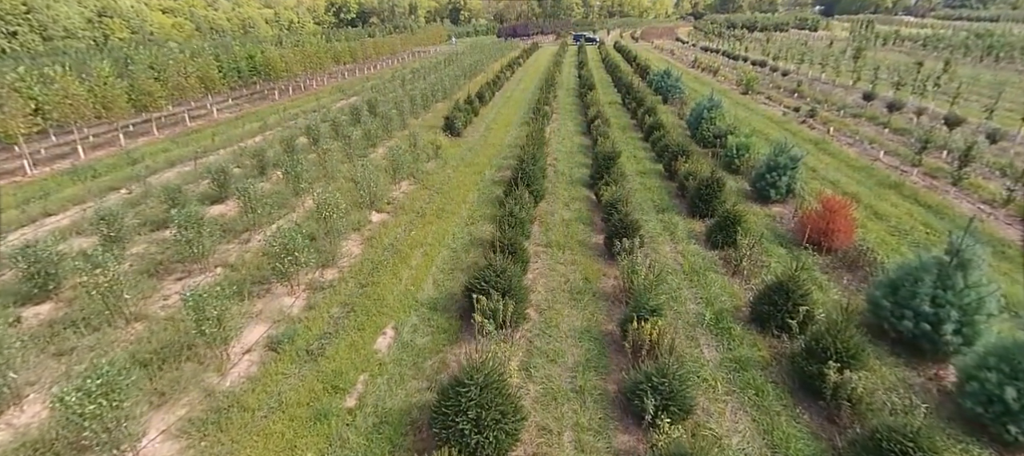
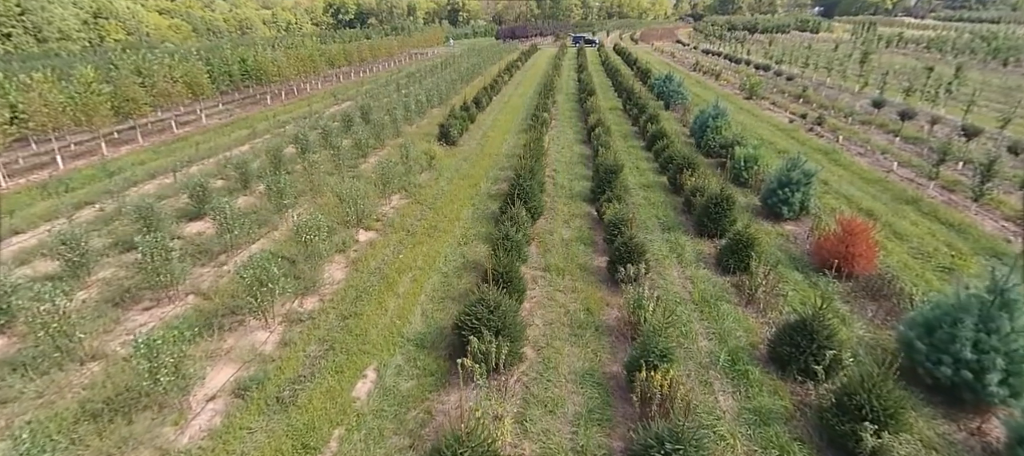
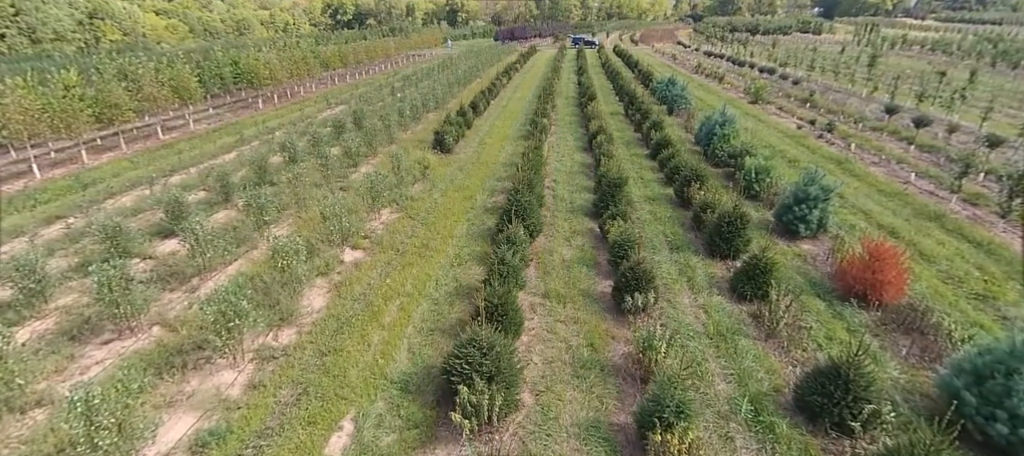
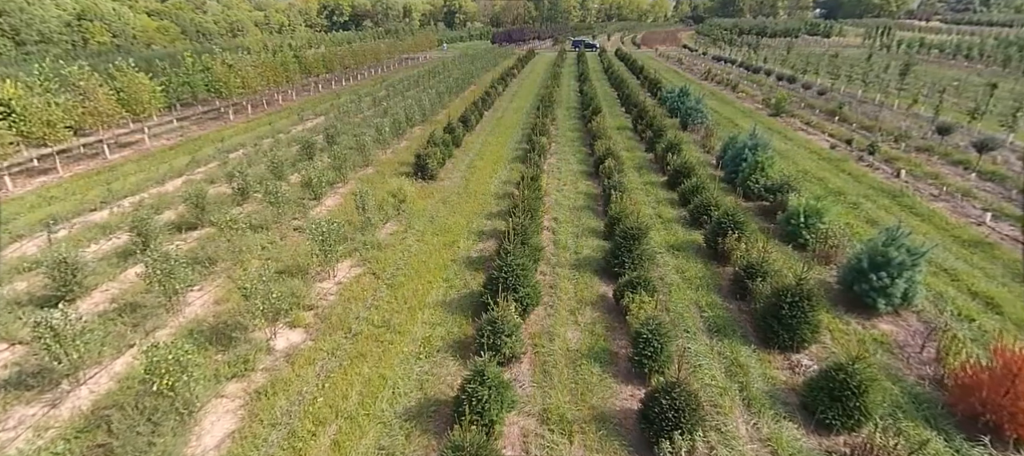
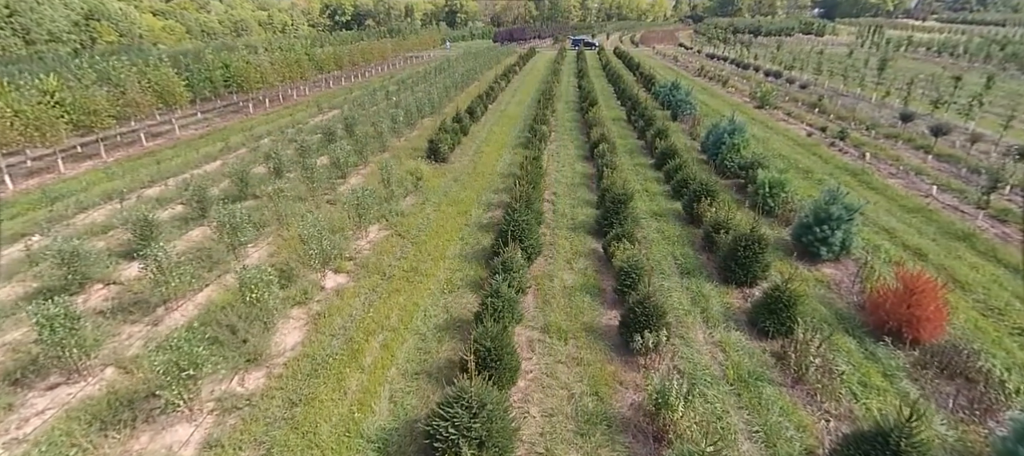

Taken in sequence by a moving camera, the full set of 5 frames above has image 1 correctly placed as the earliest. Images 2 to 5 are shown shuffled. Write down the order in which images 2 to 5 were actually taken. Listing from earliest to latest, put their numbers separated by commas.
2, 3, 5, 4
